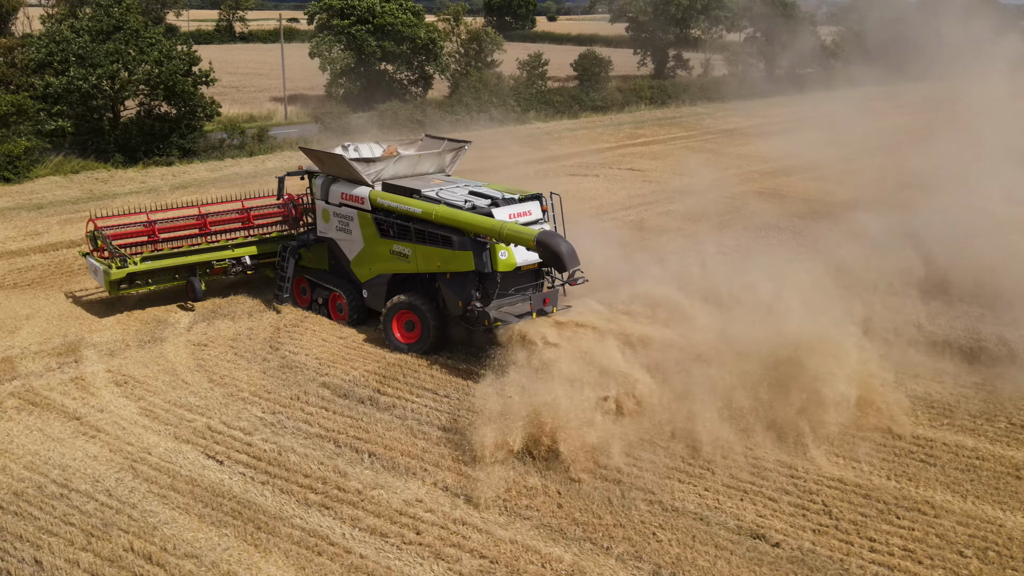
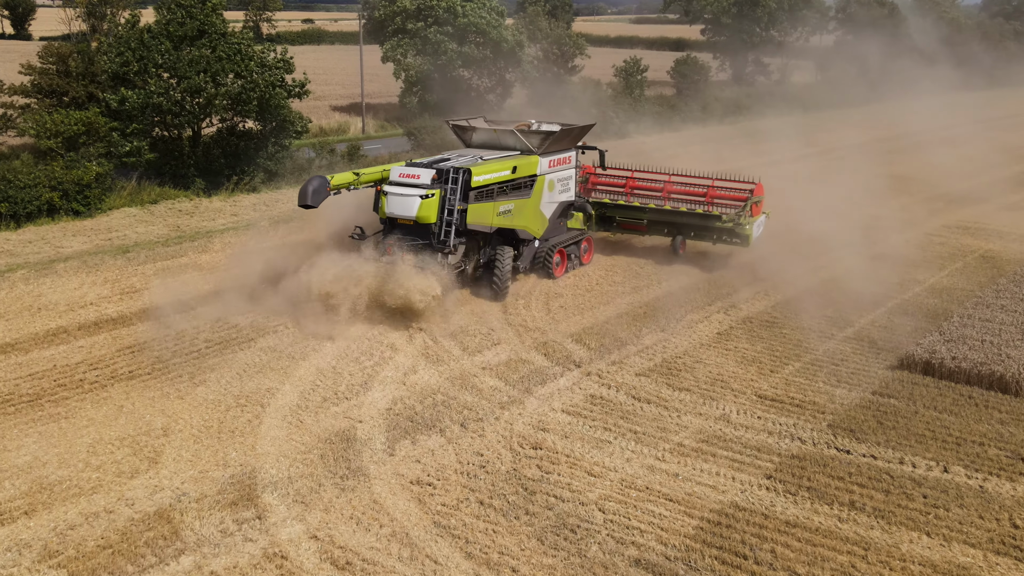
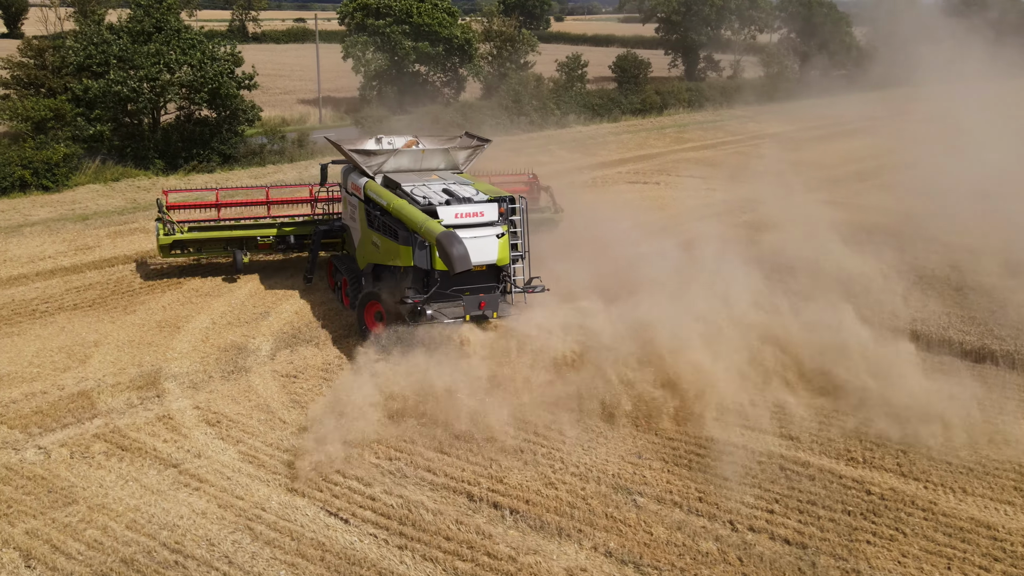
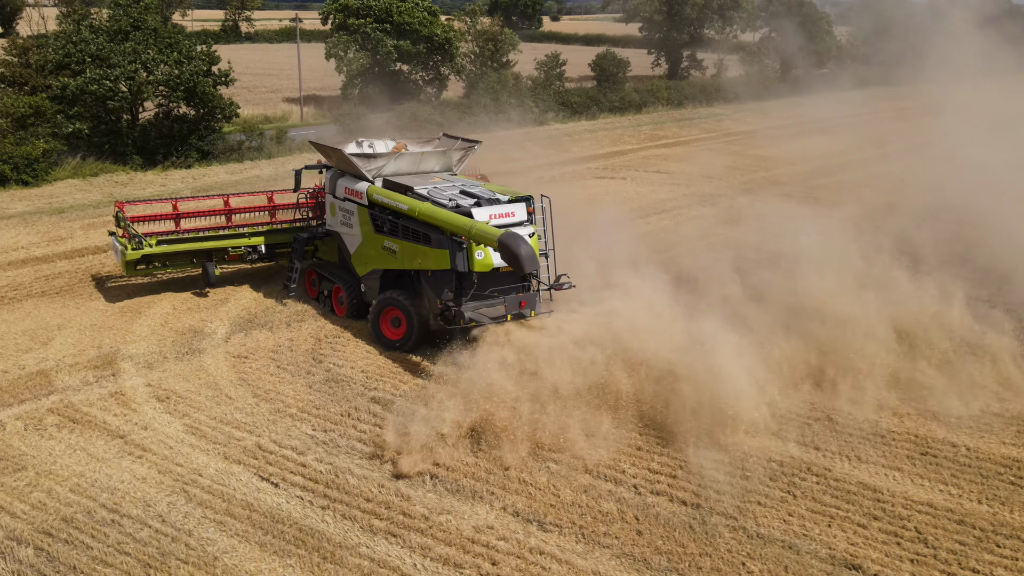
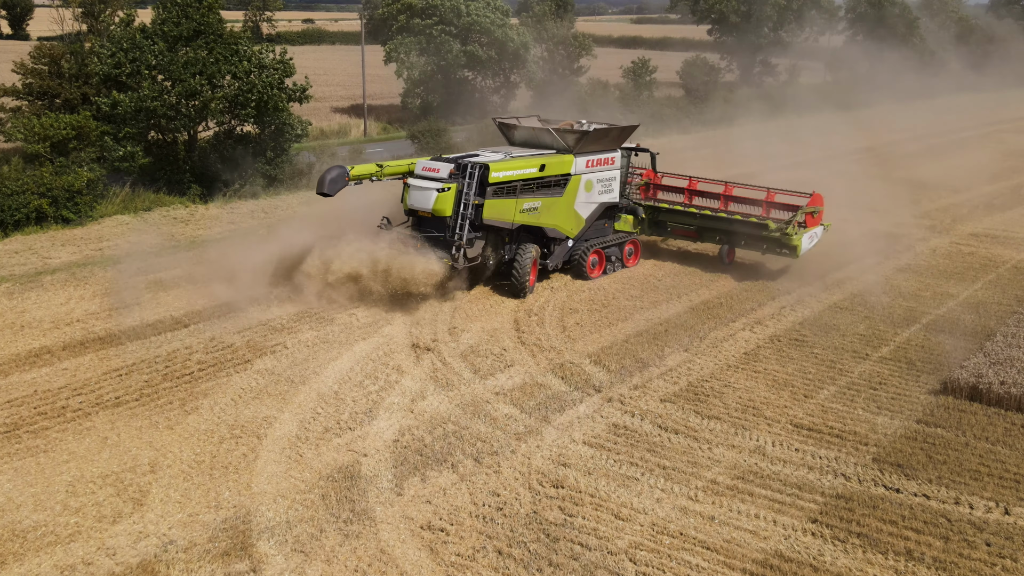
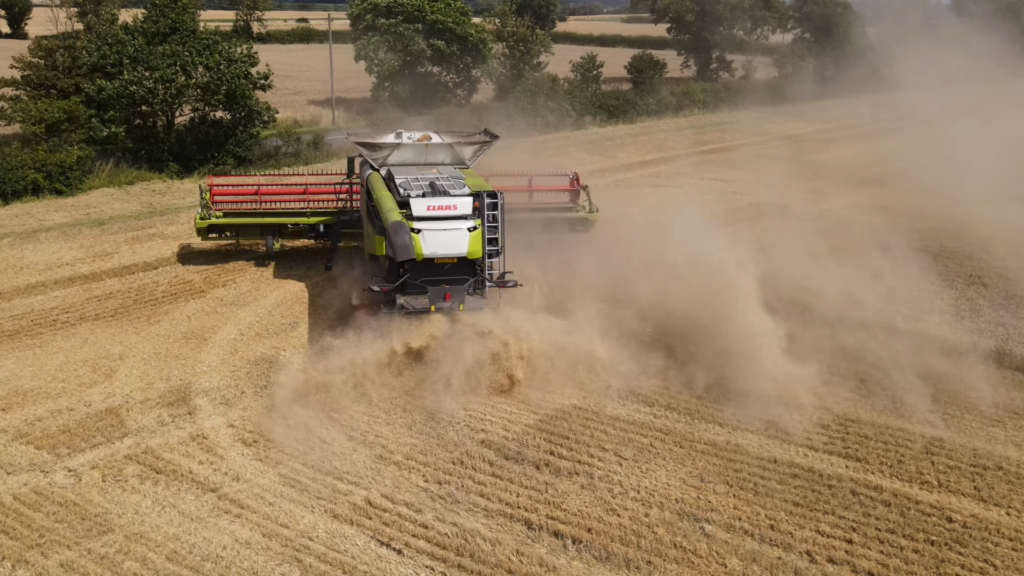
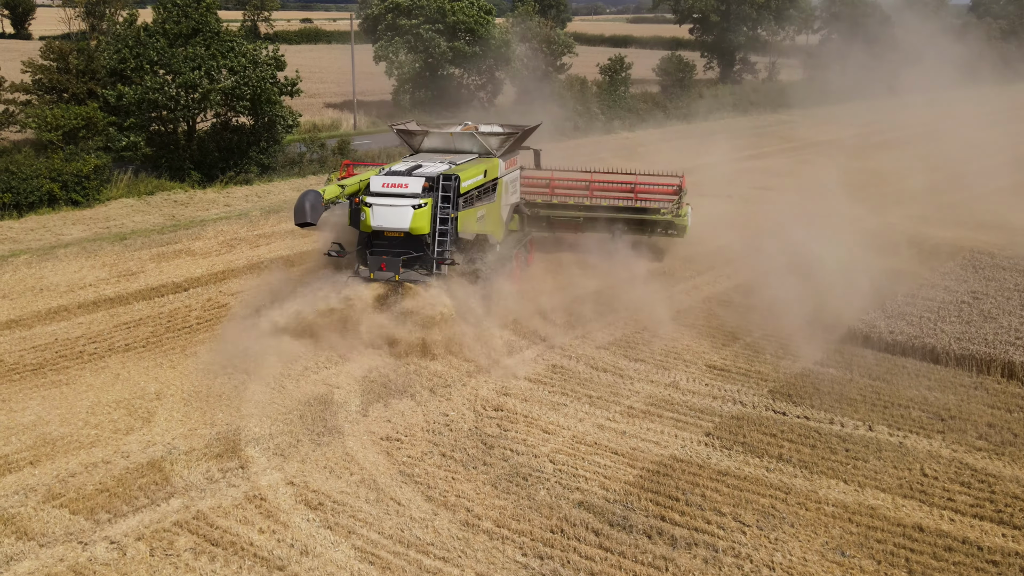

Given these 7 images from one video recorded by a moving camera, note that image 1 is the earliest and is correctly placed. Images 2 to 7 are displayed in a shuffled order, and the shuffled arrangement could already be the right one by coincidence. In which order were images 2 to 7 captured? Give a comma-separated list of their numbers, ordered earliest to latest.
4, 3, 6, 7, 2, 5
